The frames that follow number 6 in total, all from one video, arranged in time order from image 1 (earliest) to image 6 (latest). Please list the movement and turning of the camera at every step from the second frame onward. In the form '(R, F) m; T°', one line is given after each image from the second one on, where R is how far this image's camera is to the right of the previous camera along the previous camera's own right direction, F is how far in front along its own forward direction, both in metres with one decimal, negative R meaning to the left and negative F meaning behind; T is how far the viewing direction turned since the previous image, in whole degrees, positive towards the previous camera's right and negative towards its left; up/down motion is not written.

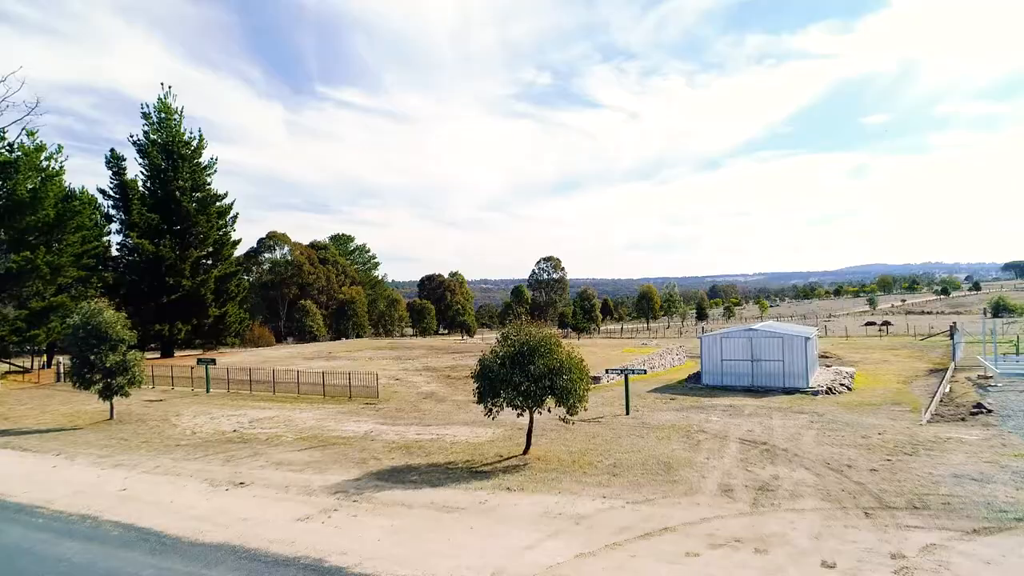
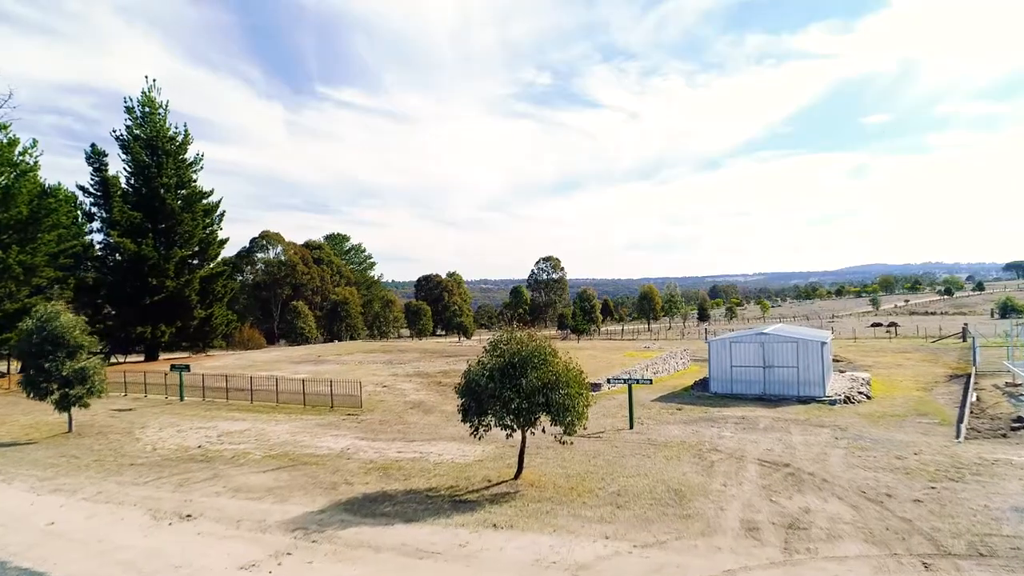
(+0.4, +1.9) m; 0°
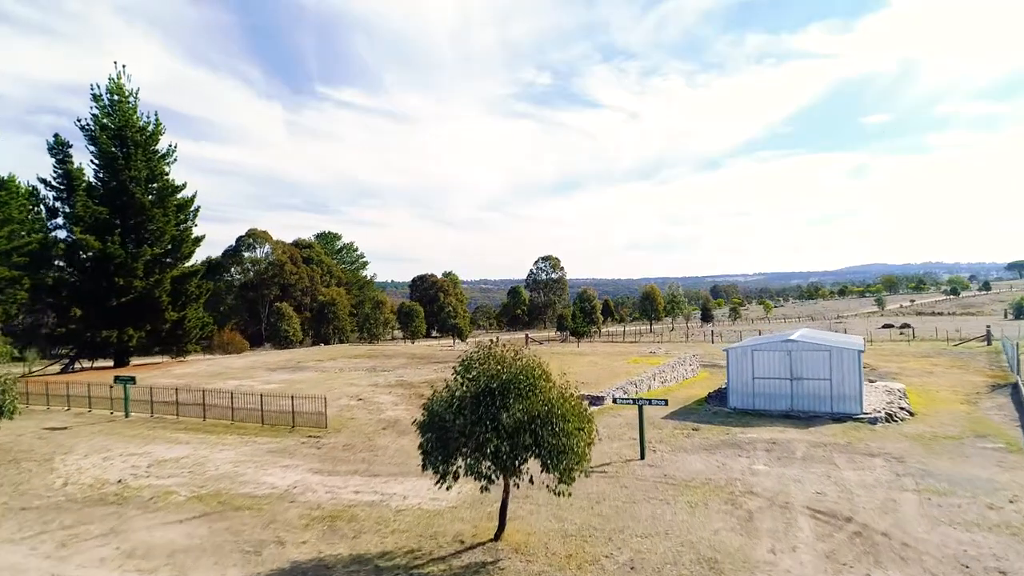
(+0.7, +3.3) m; 0°
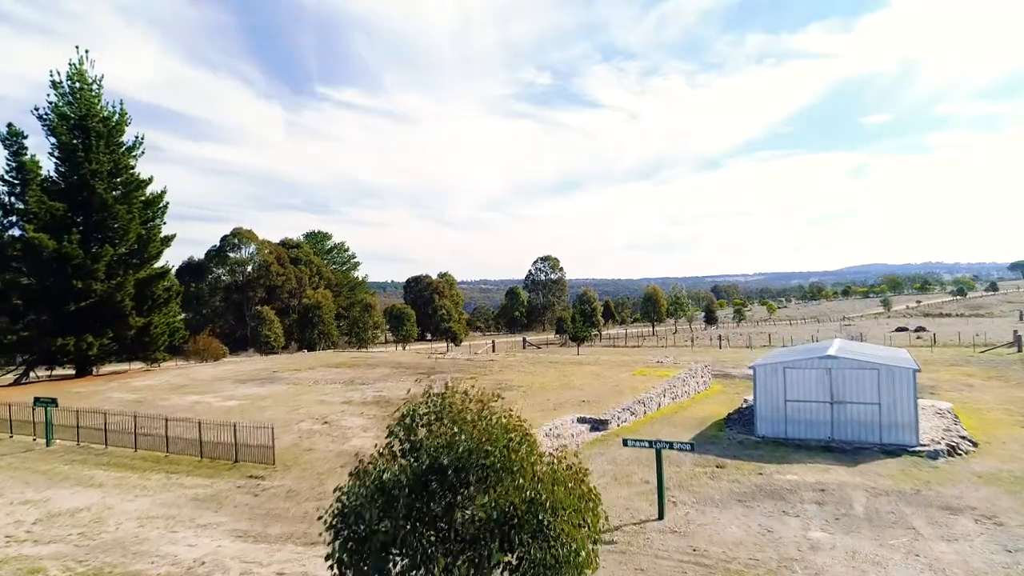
(+0.7, +3.6) m; 0°
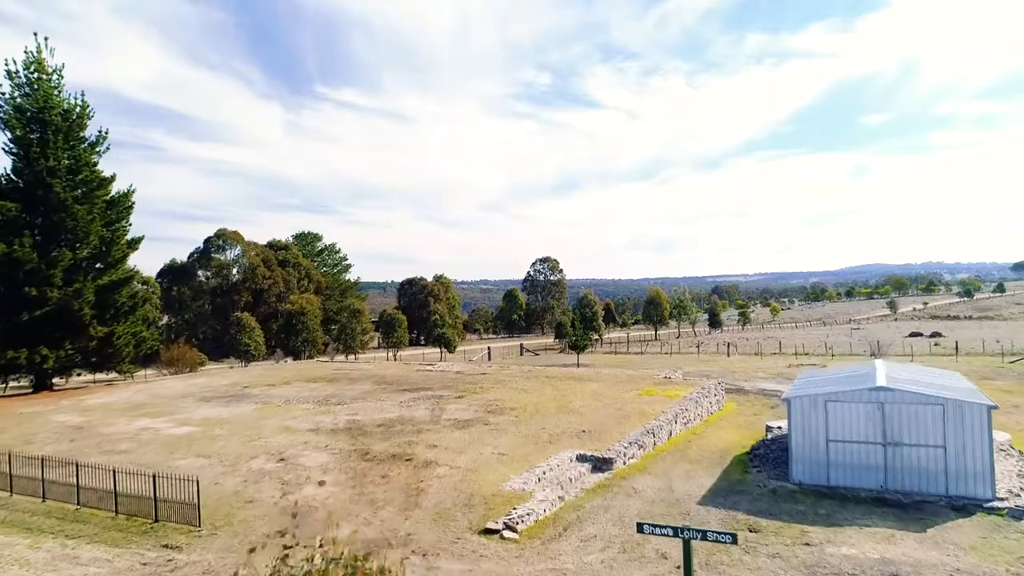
(+0.7, +3.3) m; 0°
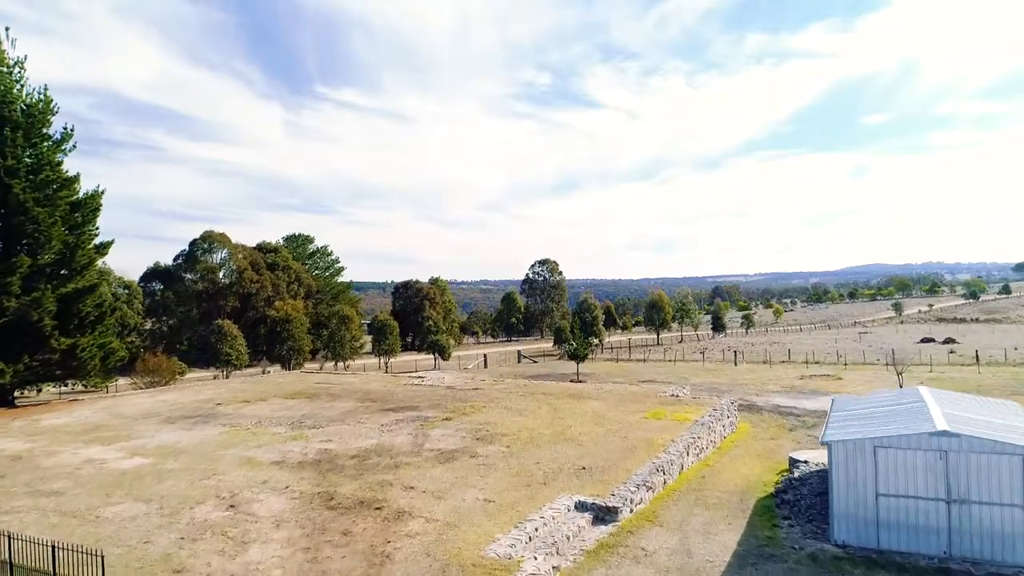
(+0.6, +2.7) m; 0°
